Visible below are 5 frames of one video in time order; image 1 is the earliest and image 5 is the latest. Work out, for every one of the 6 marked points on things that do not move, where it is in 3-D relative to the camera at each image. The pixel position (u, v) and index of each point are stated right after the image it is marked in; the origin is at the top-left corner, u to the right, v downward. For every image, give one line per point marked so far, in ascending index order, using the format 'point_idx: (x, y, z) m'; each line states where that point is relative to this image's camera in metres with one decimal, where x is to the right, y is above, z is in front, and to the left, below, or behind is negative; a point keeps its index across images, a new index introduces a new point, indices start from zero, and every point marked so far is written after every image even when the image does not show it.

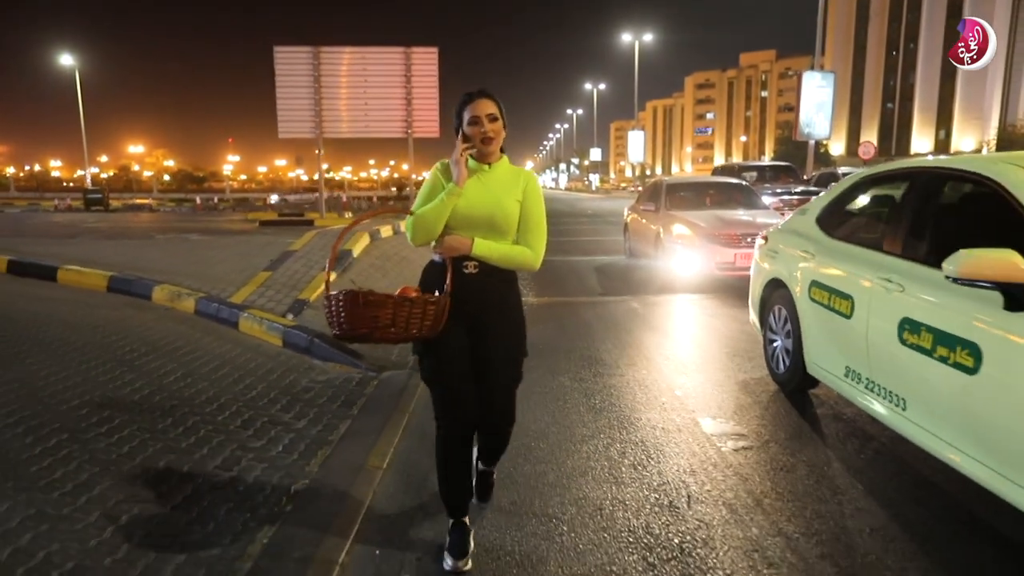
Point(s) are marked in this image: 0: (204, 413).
0: (-2.2, -0.9, +5.1) m
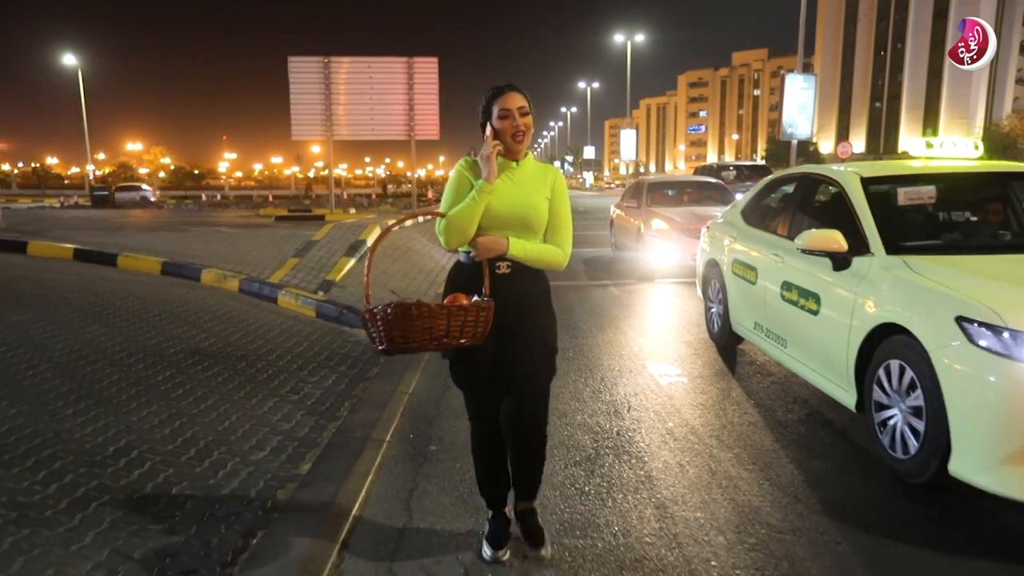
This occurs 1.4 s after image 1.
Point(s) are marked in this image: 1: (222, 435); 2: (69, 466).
0: (-2.3, -0.7, +6.7) m
1: (-1.9, -1.0, +4.8) m
2: (-2.5, -1.0, +4.0) m
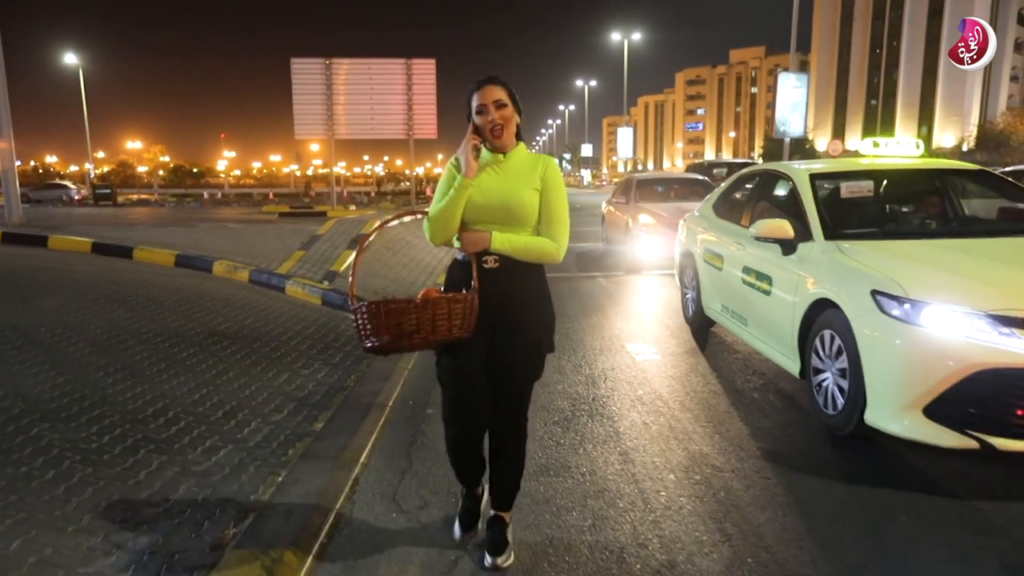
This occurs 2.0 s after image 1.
0: (-2.4, -0.5, +7.4) m
1: (-2.0, -0.8, +5.4) m
2: (-2.6, -0.9, +4.7) m
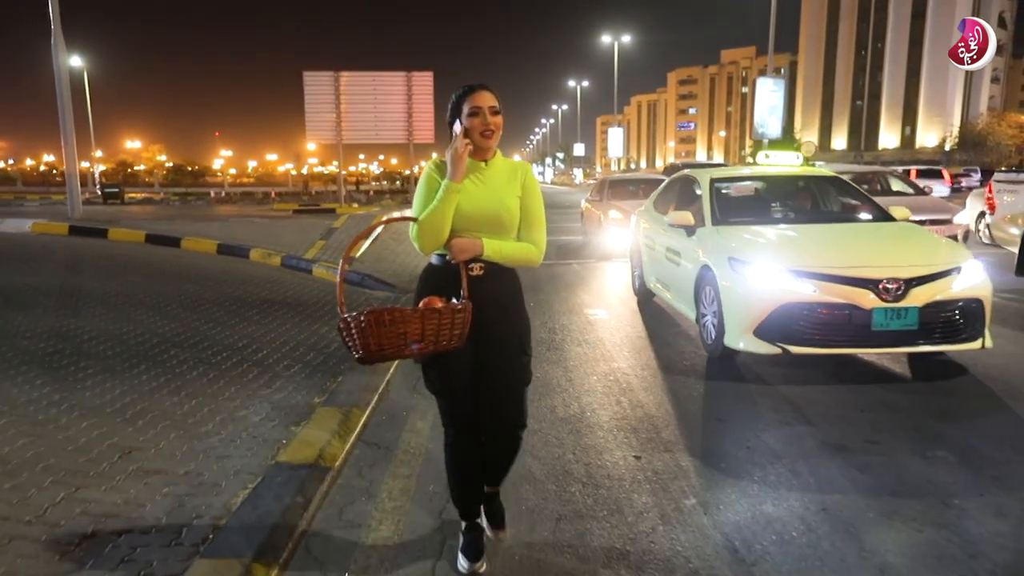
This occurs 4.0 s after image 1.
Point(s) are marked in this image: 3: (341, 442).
0: (-2.6, -0.2, +9.5) m
1: (-2.2, -0.6, +7.6) m
2: (-2.8, -0.6, +6.9) m
3: (-1.2, -1.1, +4.8) m
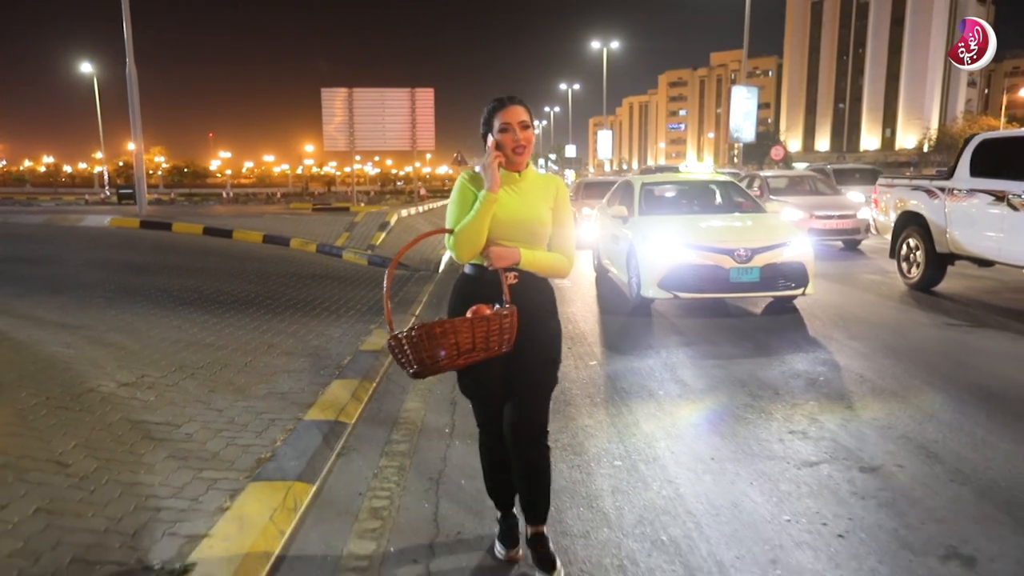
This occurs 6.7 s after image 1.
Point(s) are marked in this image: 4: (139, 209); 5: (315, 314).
0: (-2.8, +0.2, +12.6) m
1: (-2.4, -0.2, +10.7) m
2: (-3.0, -0.2, +10.0) m
3: (-1.3, -0.6, +8.0) m
4: (-9.6, +2.0, +18.1) m
5: (-2.6, -0.4, +9.3) m
